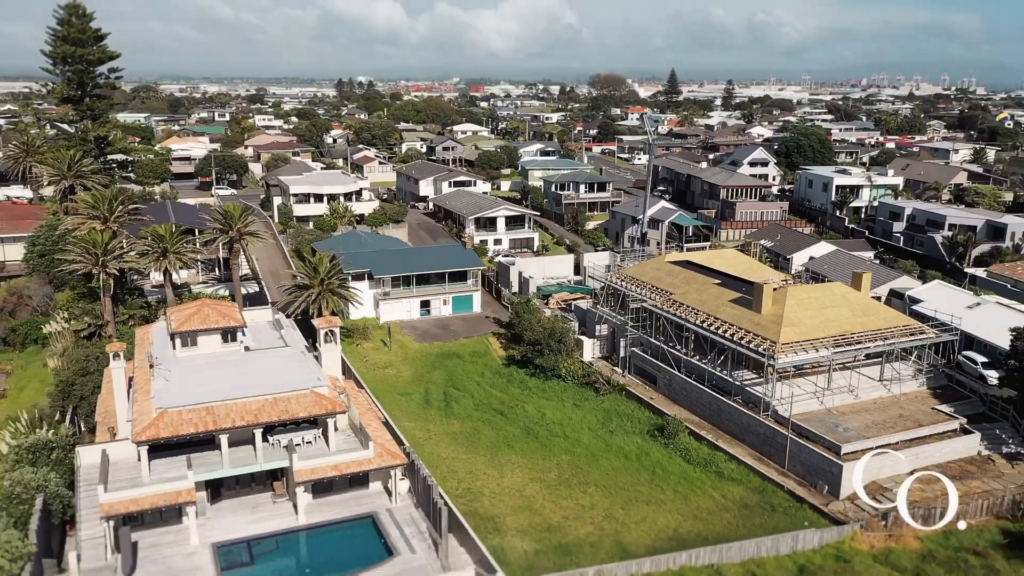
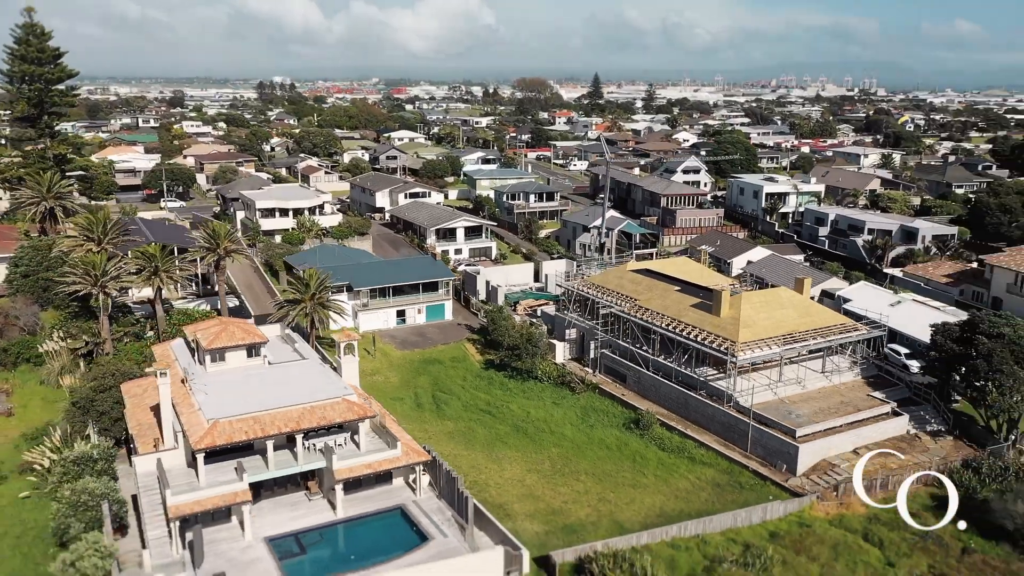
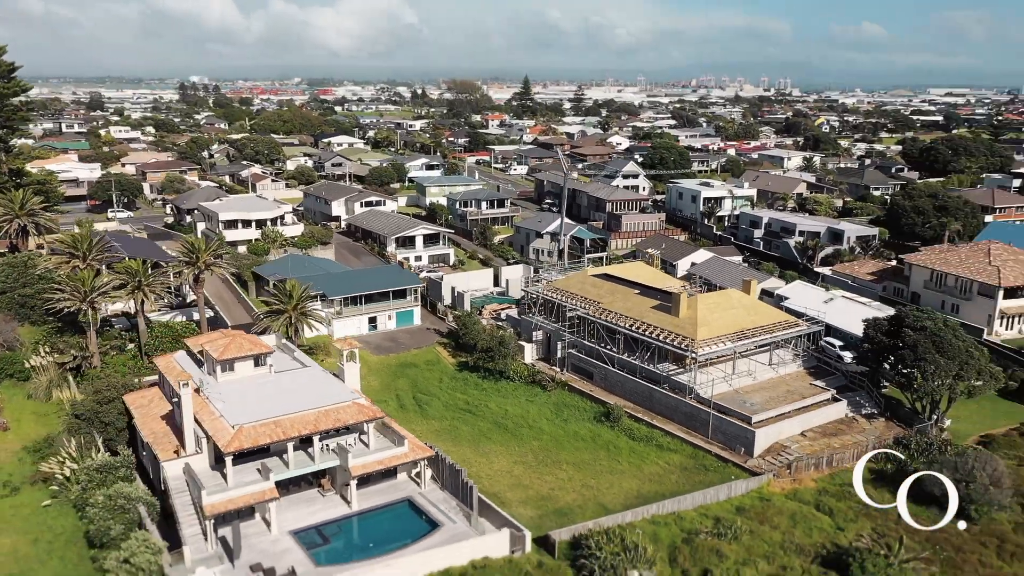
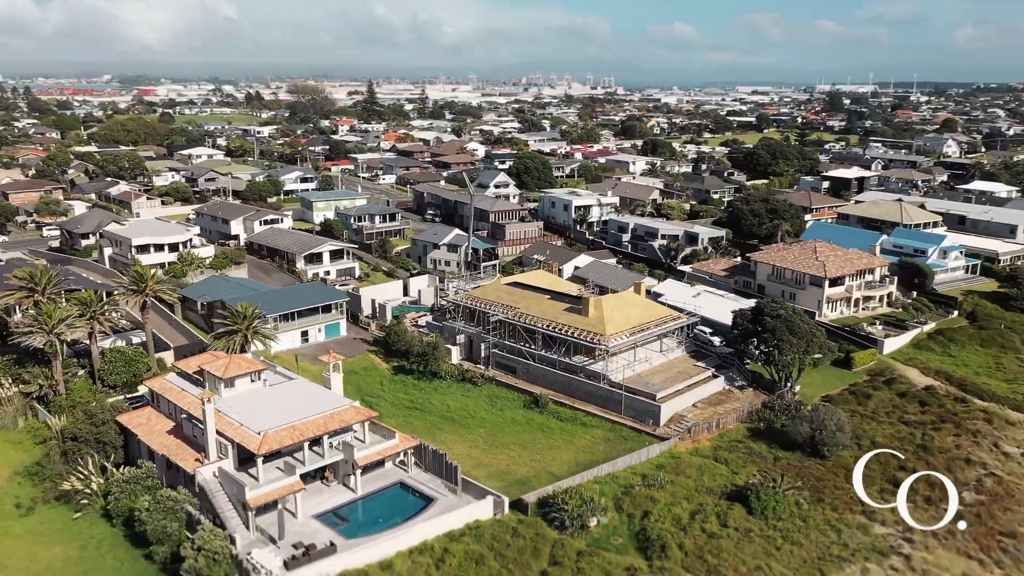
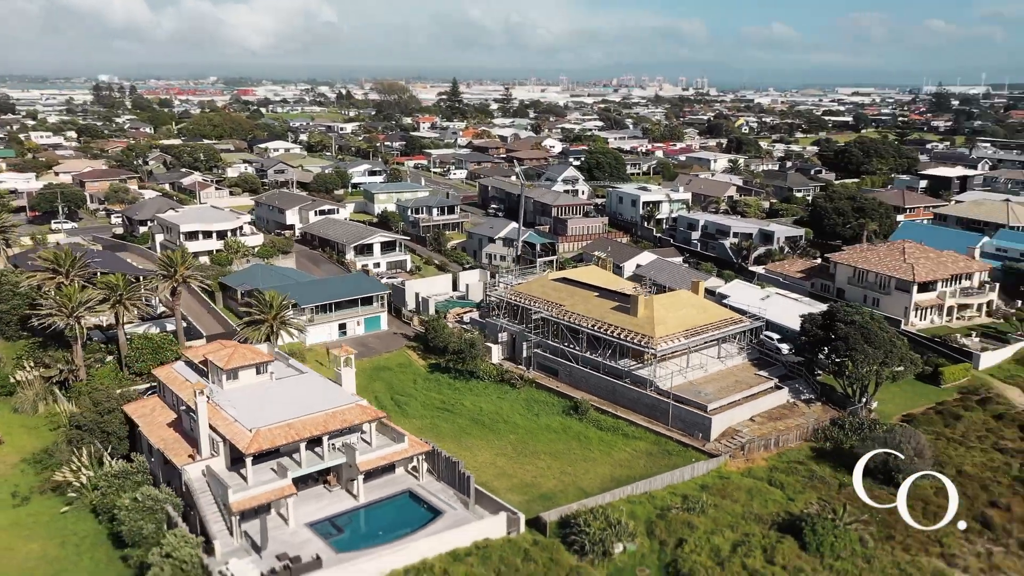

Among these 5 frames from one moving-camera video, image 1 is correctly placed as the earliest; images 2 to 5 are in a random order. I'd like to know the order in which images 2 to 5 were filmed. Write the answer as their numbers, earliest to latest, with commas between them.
2, 3, 5, 4
